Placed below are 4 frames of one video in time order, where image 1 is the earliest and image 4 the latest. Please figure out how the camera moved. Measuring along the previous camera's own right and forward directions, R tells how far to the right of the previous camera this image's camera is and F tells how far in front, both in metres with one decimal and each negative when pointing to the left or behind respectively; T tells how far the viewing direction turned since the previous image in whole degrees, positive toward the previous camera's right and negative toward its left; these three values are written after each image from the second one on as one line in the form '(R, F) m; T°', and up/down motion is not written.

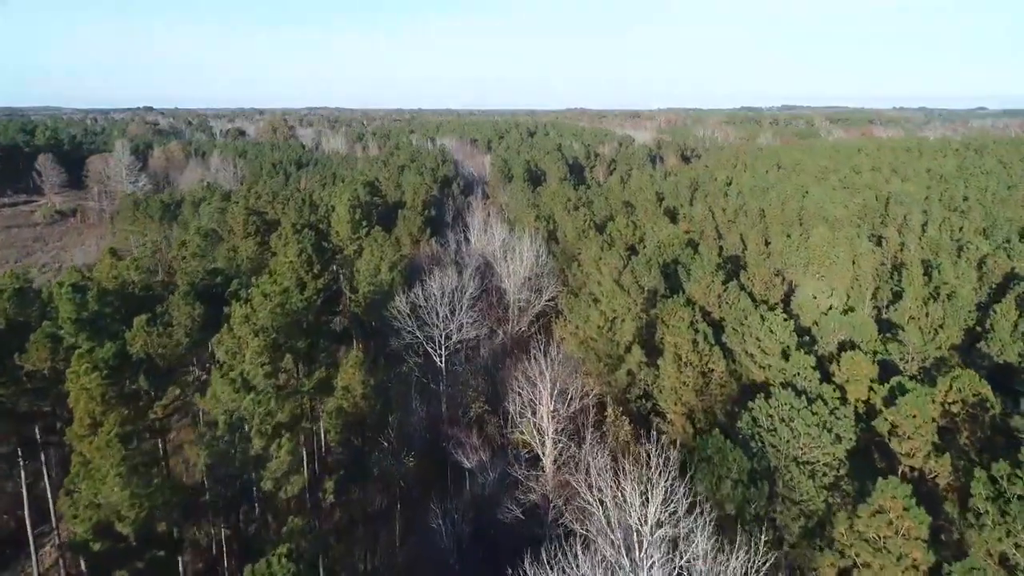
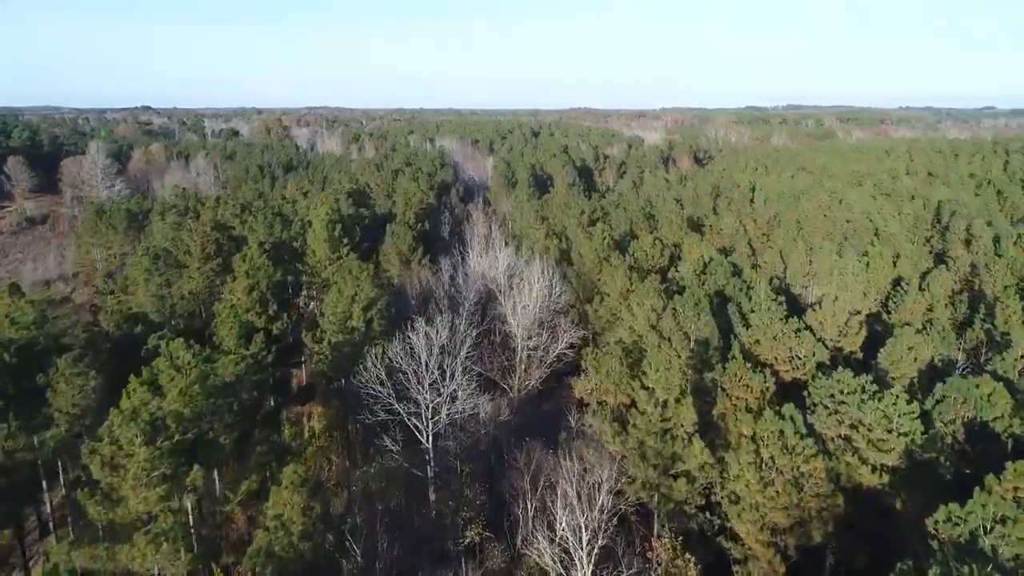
(-0.2, +6.6) m; 0°
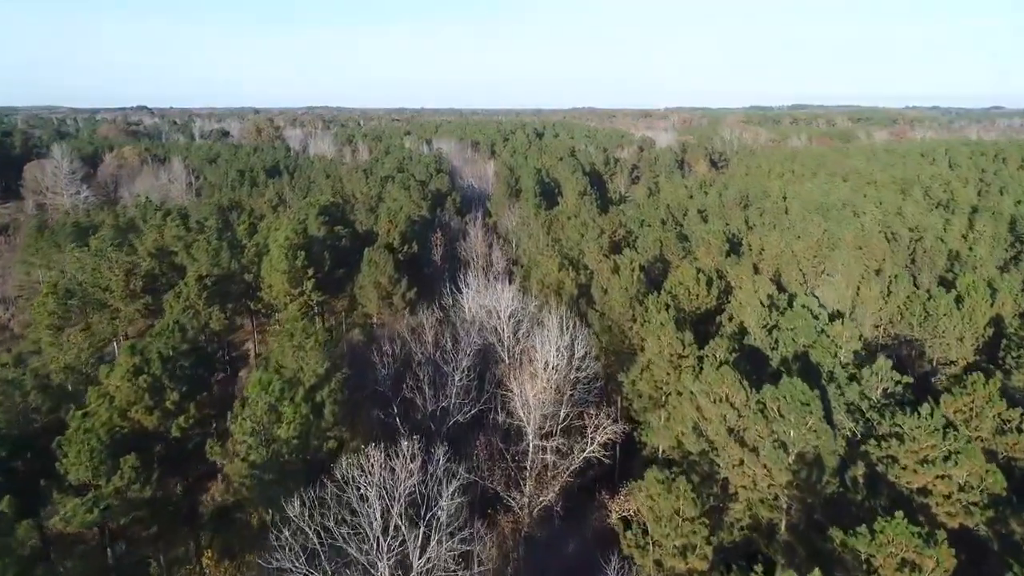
(-0.1, +7.8) m; 0°
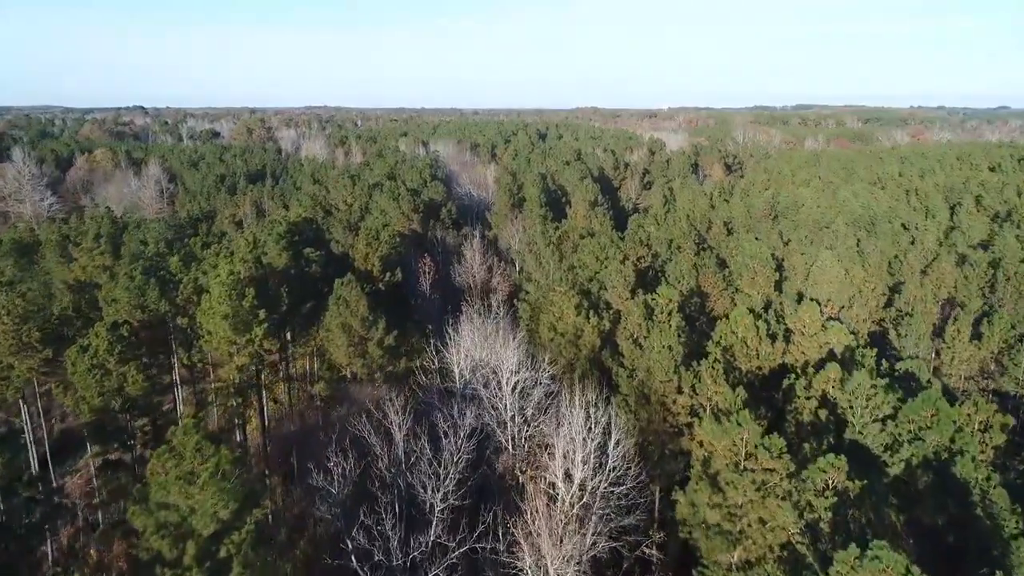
(-0.1, +6.7) m; 0°
